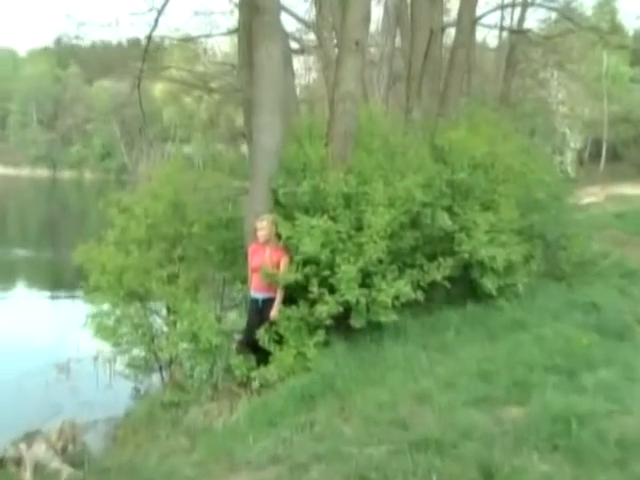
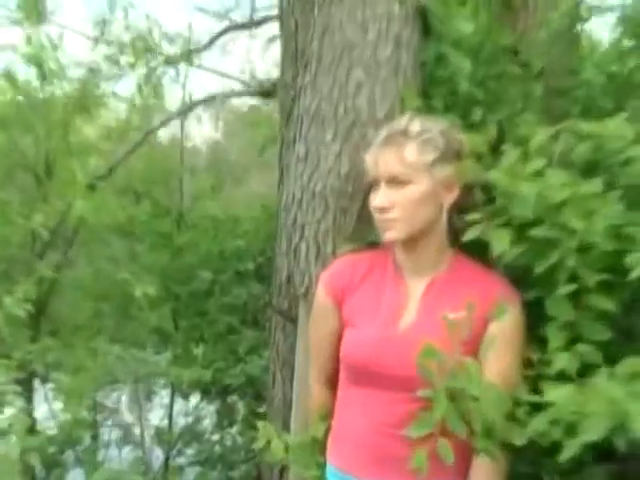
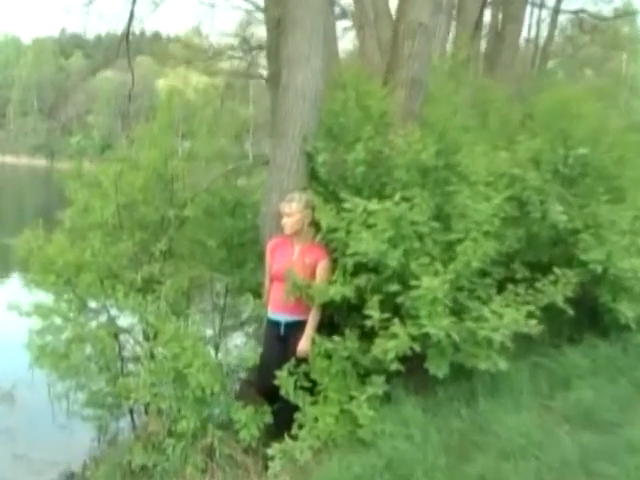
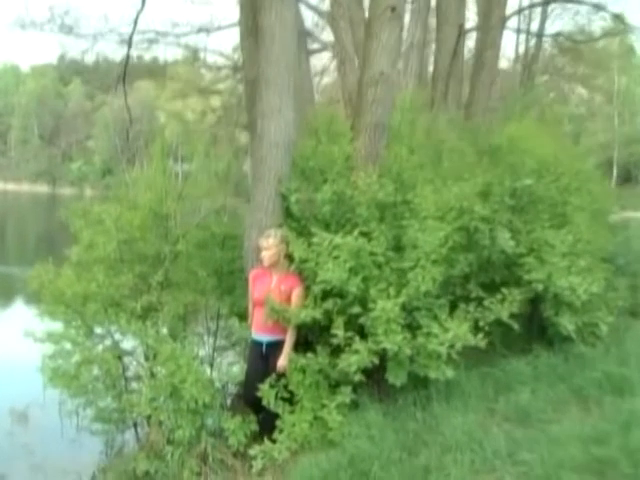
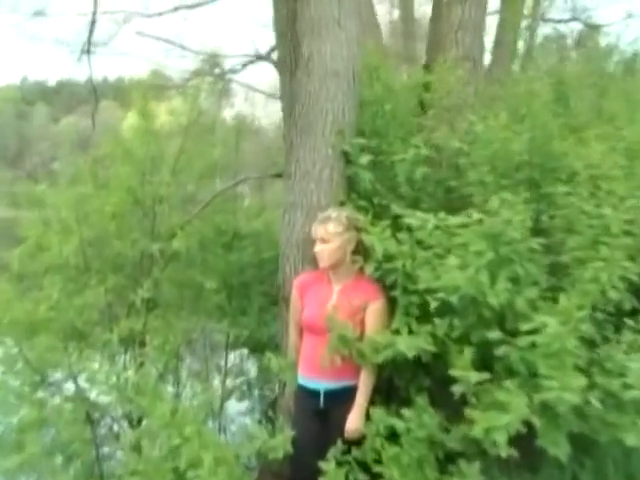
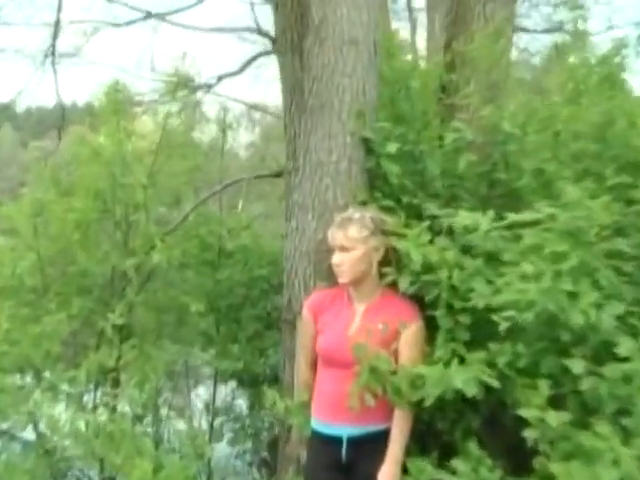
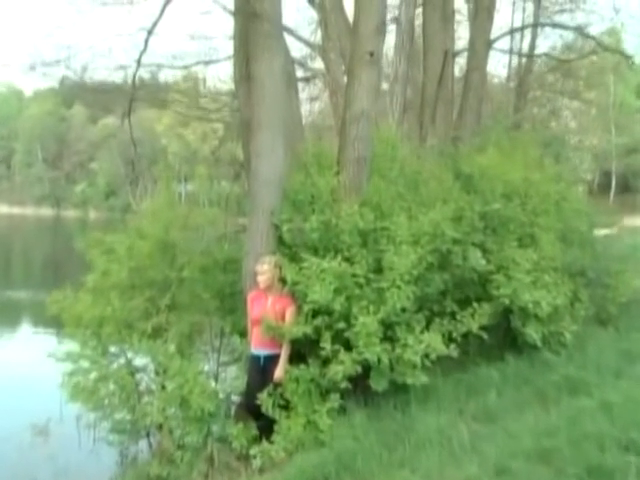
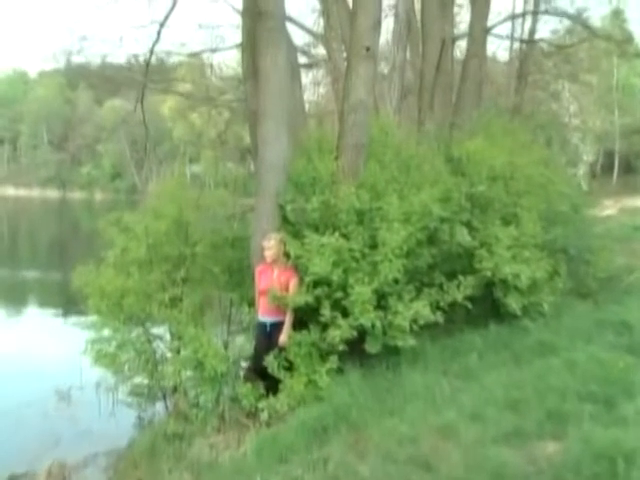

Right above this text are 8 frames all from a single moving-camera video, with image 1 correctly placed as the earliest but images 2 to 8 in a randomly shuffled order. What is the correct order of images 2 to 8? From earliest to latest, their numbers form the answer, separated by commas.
8, 7, 4, 3, 5, 6, 2
